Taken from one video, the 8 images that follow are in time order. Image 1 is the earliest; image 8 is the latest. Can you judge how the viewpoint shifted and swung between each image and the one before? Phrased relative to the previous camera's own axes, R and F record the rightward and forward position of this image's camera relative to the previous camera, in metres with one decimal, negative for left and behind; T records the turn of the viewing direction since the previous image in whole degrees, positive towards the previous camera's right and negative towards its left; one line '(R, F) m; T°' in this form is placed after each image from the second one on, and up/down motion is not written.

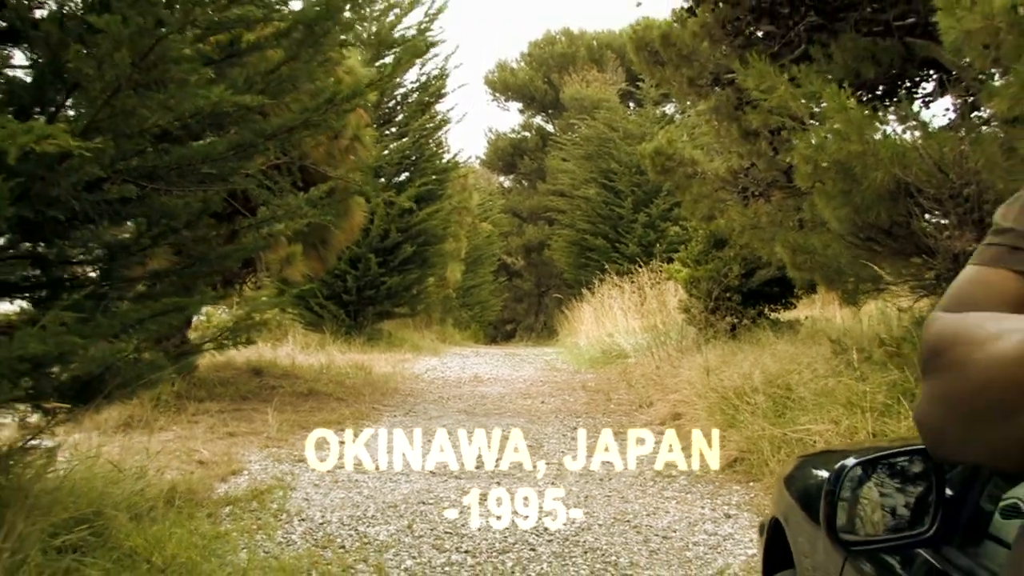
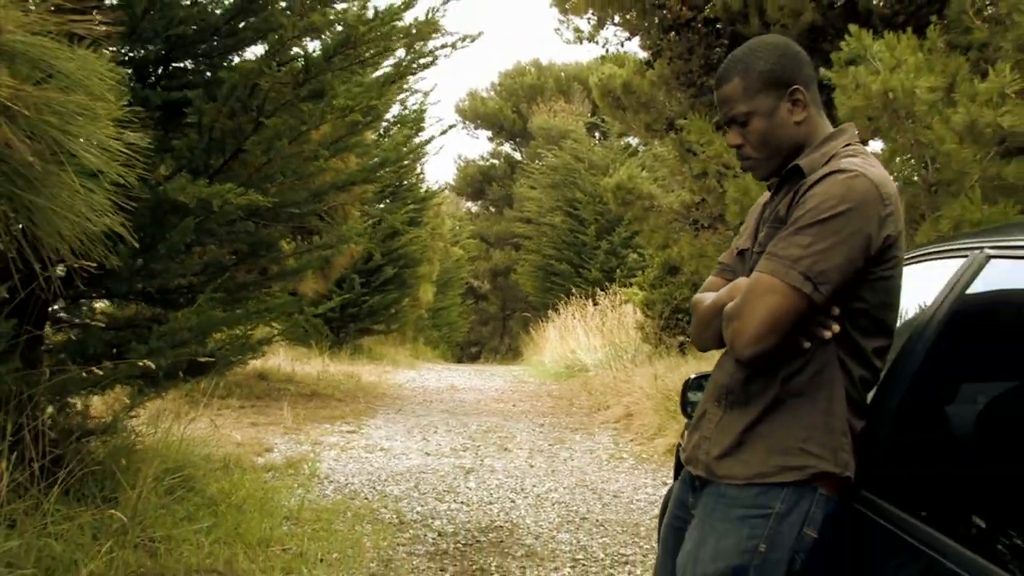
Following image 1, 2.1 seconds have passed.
(-0.1, -1.3) m; +1°
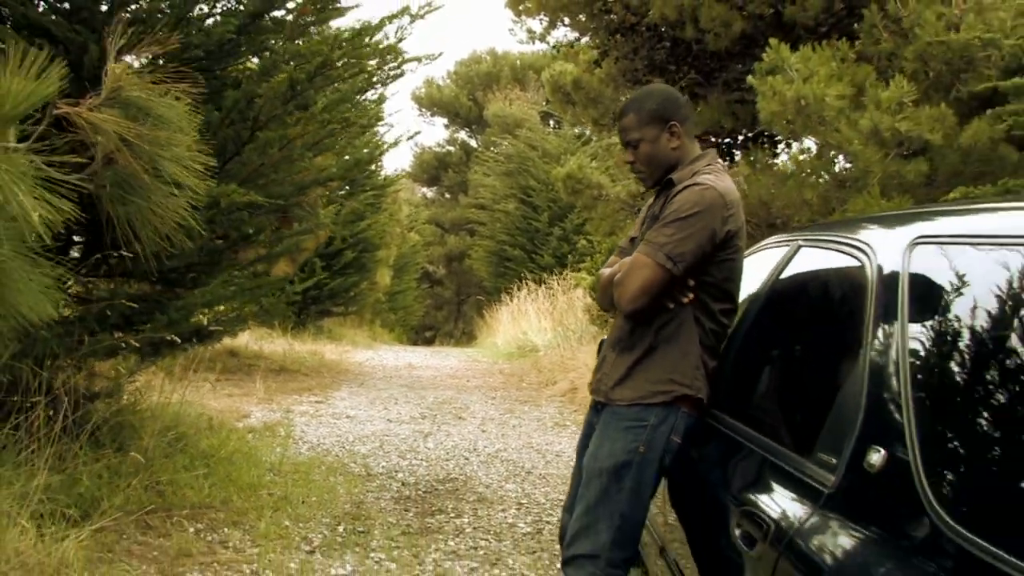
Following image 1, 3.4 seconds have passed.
(0.0, -0.7) m; +2°
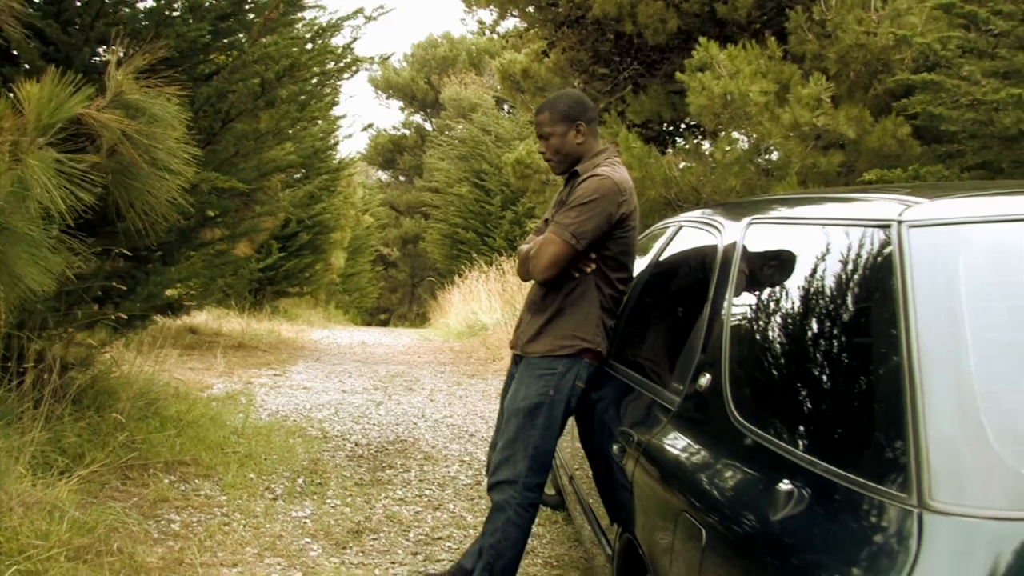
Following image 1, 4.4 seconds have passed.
(0.0, -0.5) m; +2°
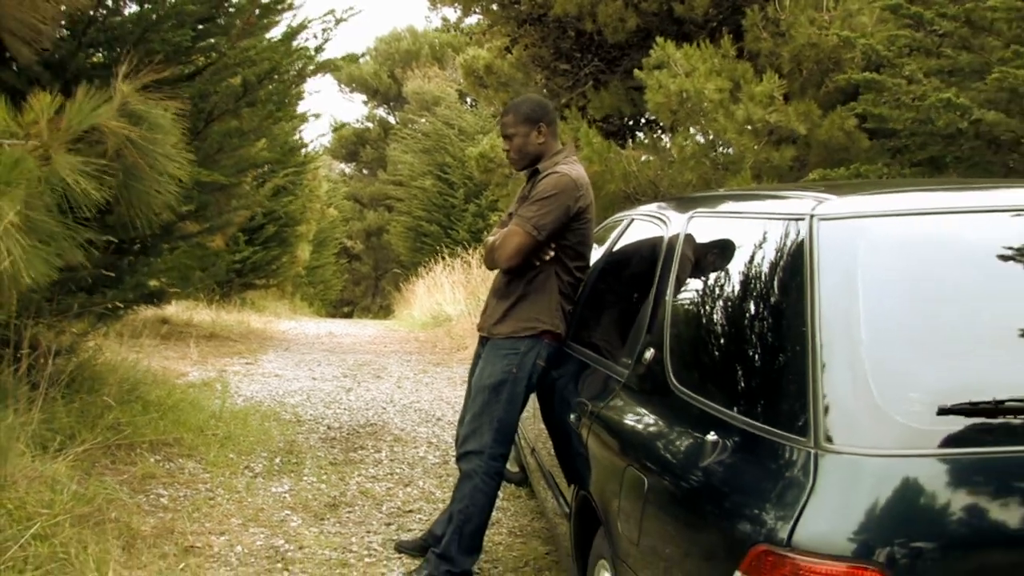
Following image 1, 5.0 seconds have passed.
(0.0, -0.3) m; +2°
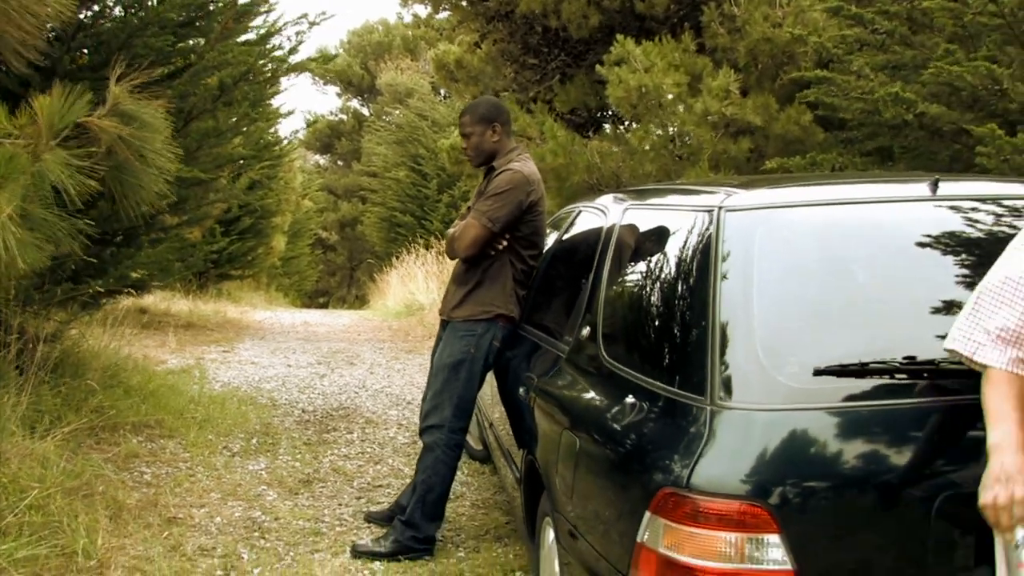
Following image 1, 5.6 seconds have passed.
(0.0, -0.3) m; +1°
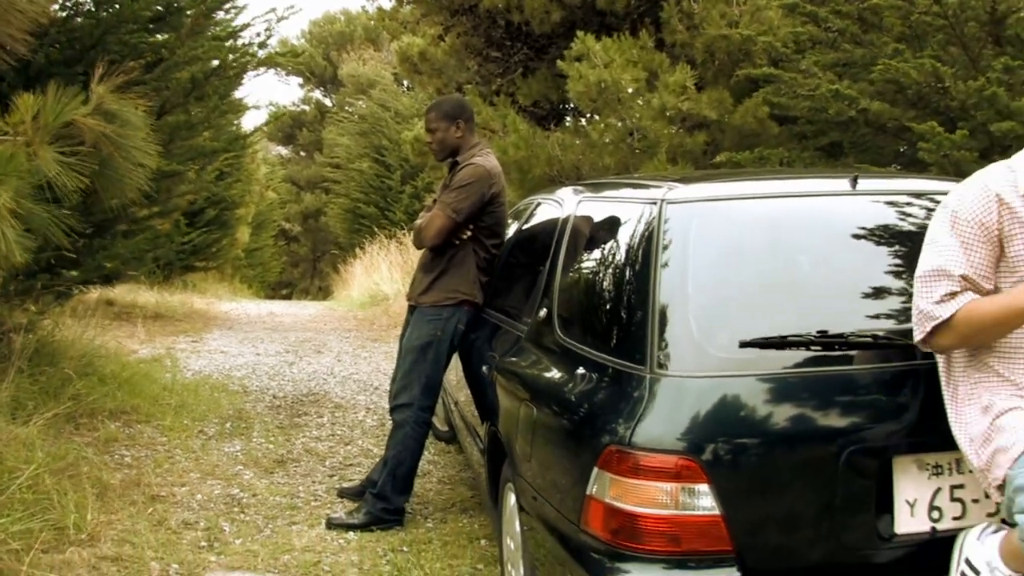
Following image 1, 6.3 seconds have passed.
(0.0, -0.3) m; +2°
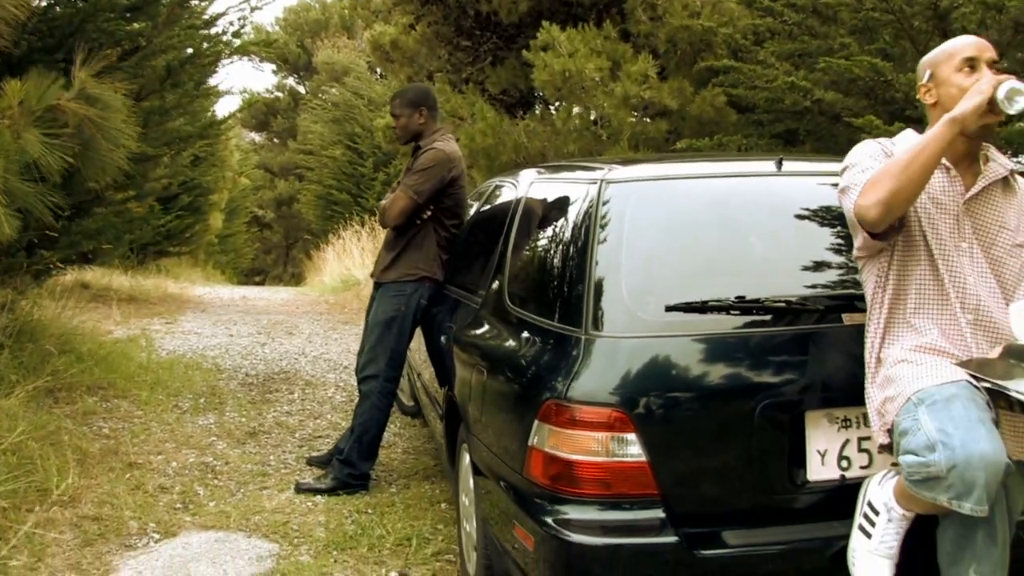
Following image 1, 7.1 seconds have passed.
(0.0, -0.2) m; +1°
